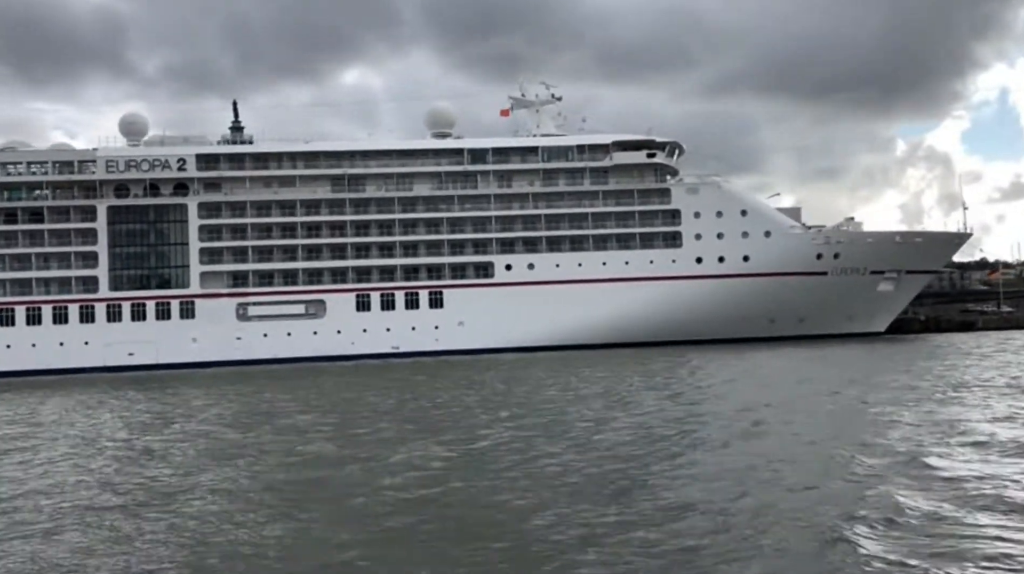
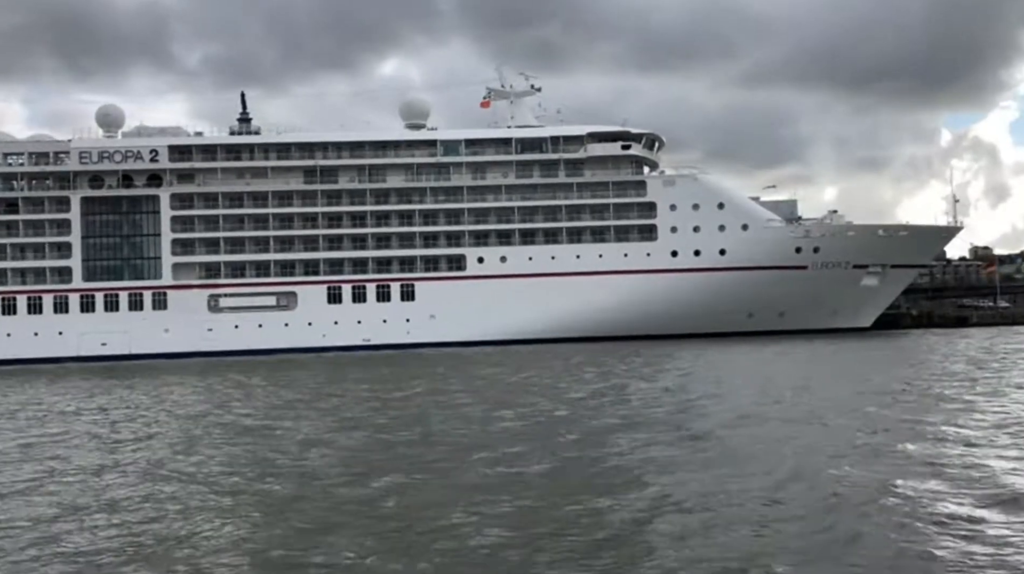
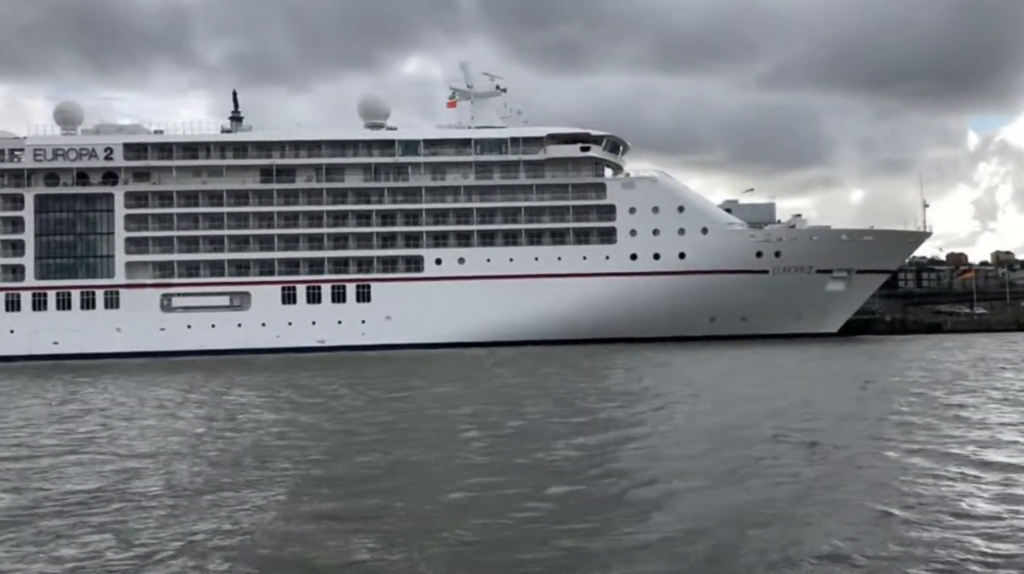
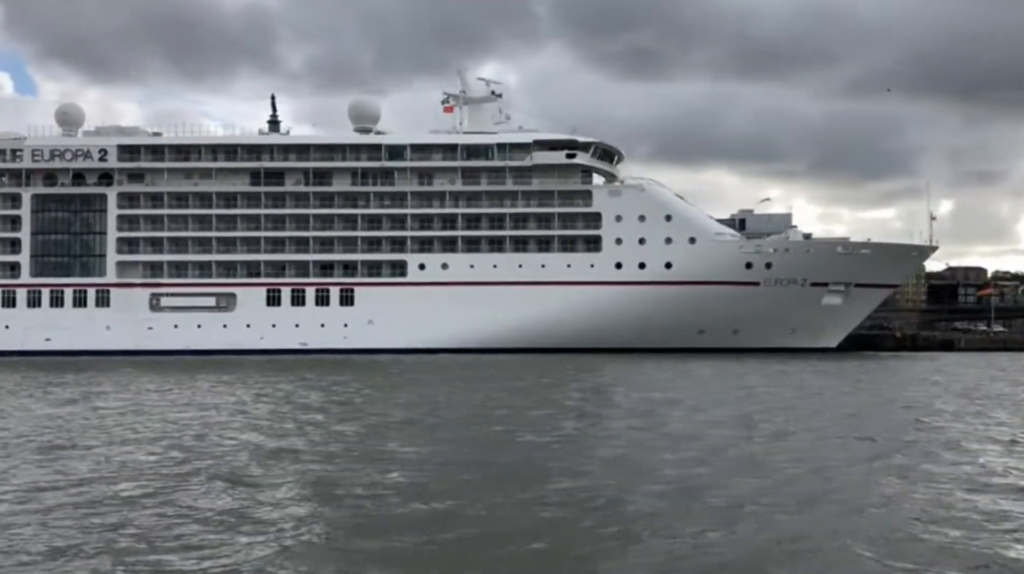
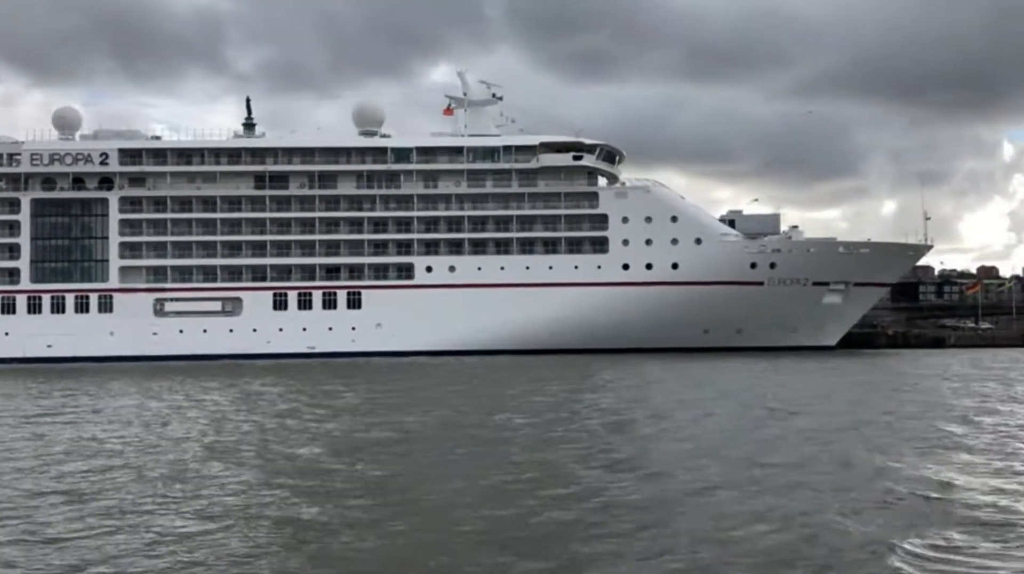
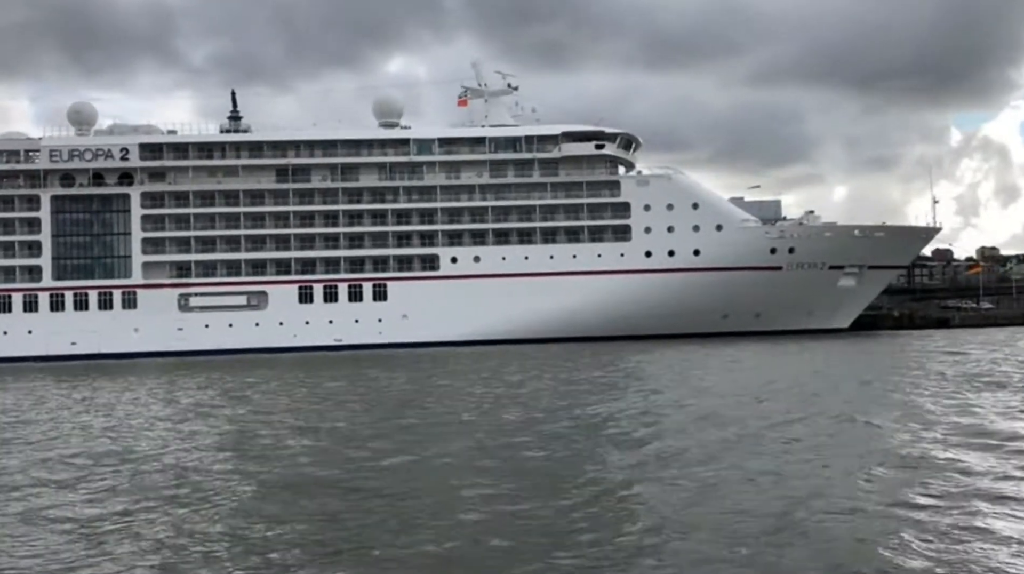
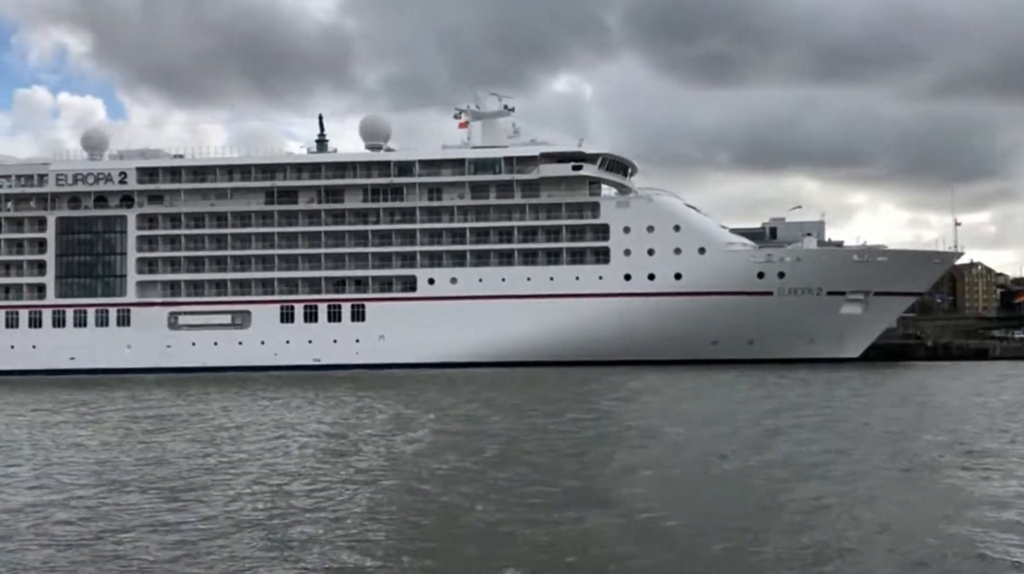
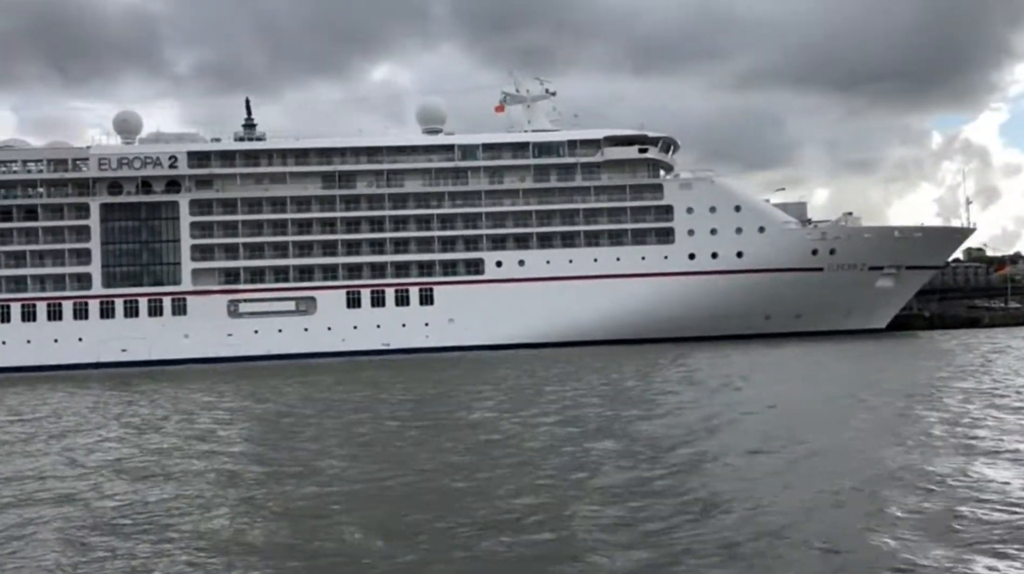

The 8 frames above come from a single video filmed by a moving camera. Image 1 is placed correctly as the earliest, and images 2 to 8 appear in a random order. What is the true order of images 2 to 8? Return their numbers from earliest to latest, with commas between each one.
8, 2, 6, 3, 5, 4, 7
